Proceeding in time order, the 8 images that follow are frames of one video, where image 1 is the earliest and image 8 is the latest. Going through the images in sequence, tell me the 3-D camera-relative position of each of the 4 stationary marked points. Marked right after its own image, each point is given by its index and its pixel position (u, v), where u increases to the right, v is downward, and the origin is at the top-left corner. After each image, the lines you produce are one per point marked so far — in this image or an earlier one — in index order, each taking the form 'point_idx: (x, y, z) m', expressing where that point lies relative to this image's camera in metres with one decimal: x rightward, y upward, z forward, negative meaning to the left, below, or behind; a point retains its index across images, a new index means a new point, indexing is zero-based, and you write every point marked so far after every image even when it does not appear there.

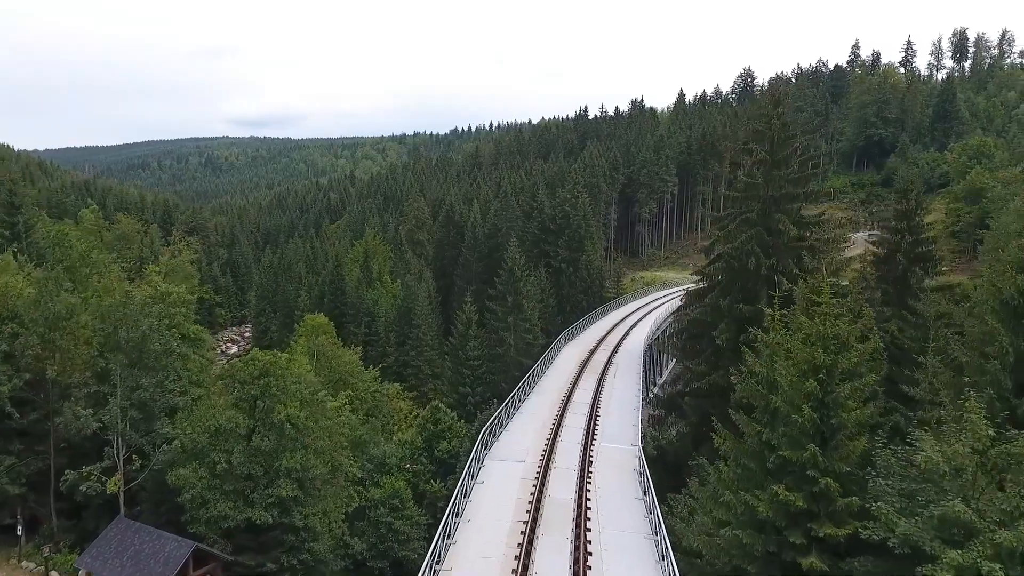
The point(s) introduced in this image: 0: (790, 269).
0: (+7.9, +0.6, +18.1) m
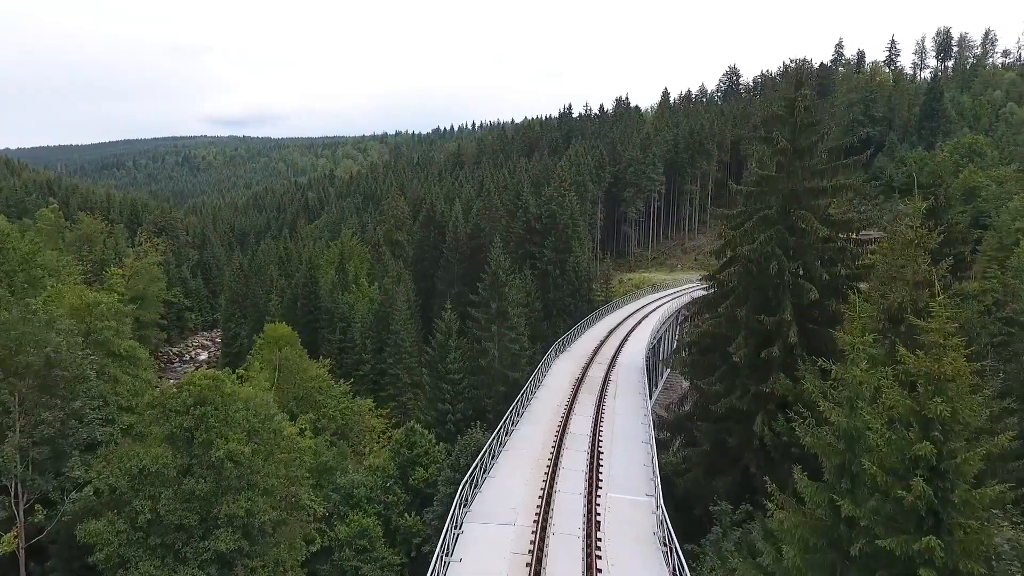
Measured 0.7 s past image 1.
0: (+7.5, +0.4, +15.7) m
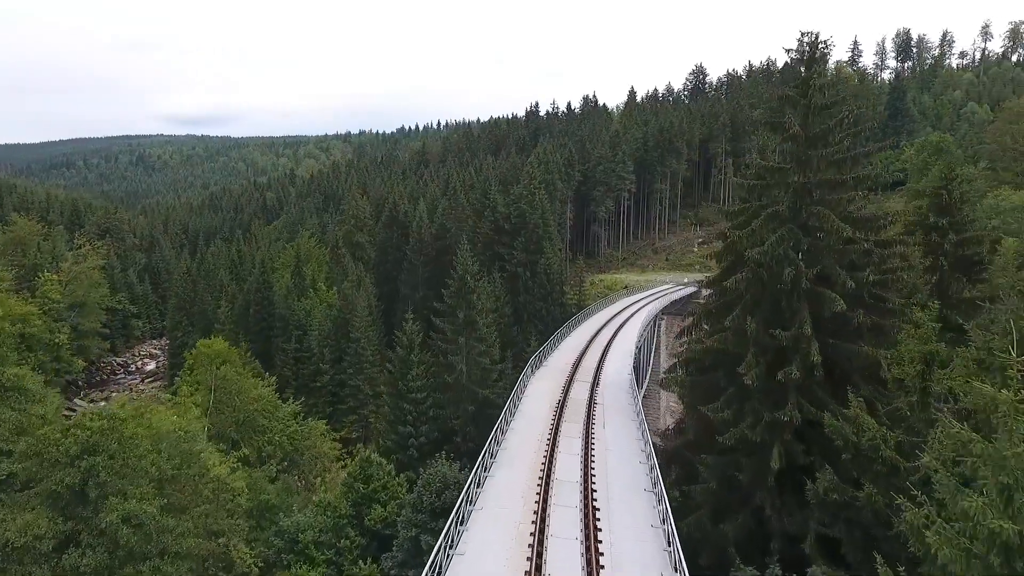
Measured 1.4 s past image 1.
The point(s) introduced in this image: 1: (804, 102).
0: (+6.9, +0.2, +13.5) m
1: (+6.7, +4.3, +14.5) m
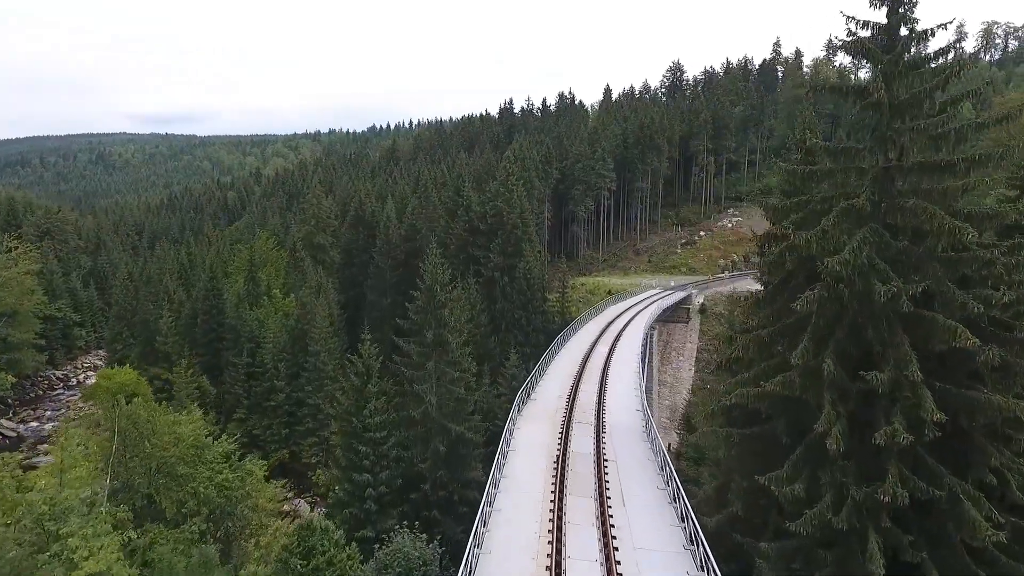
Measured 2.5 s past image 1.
0: (+6.7, -0.2, +9.7) m
1: (+6.4, +3.9, +10.8) m
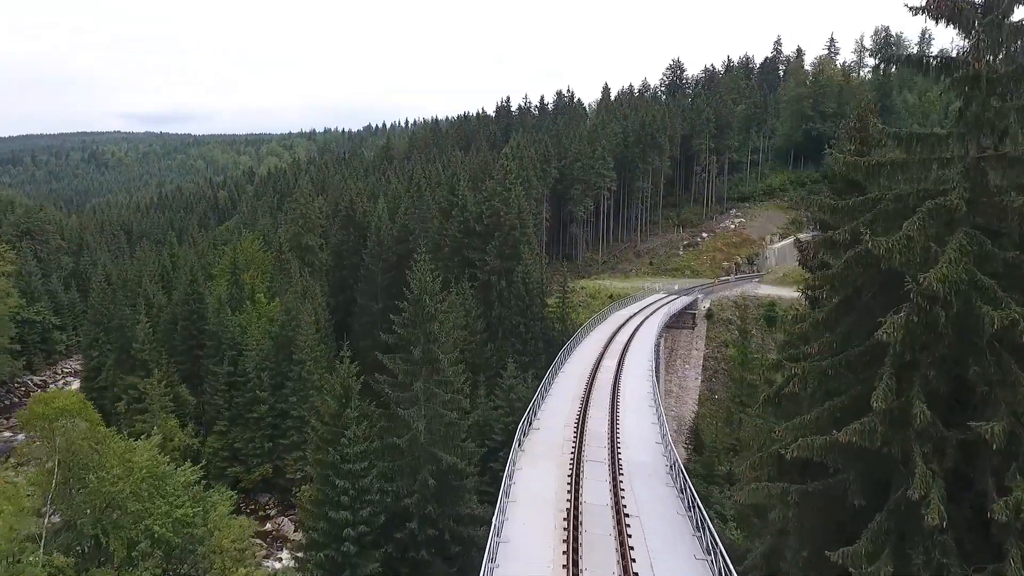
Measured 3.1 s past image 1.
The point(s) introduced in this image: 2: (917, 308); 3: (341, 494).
0: (+6.7, -0.5, +7.5) m
1: (+6.4, +3.6, +8.6) m
2: (+5.1, -0.2, +8.0) m
3: (-4.5, -5.4, +16.7) m
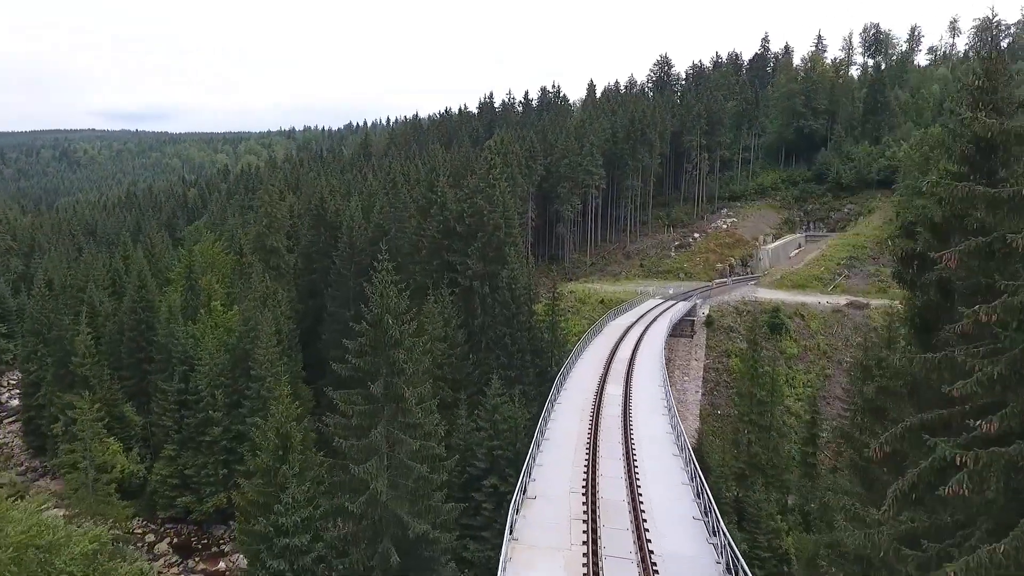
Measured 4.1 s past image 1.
0: (+6.7, -0.8, +4.0) m
1: (+6.4, +3.3, +5.0) m
2: (+5.0, -0.6, +4.4) m
3: (-4.7, -5.7, +12.8) m
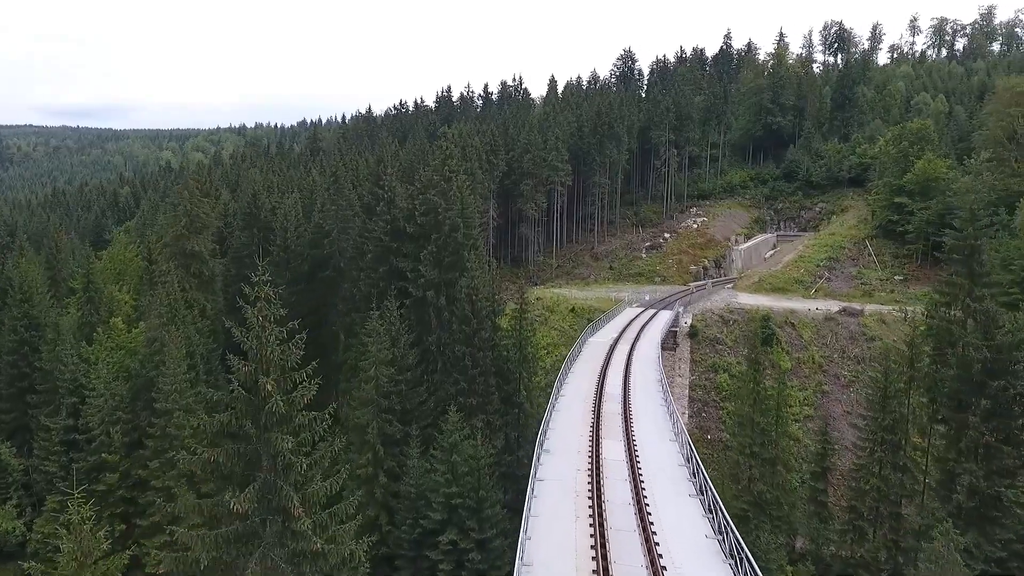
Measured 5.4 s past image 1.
0: (+6.7, -1.3, -0.7) m
1: (+6.3, +2.8, +0.4) m
2: (+5.0, -1.1, -0.3) m
3: (-5.2, -6.3, +7.5) m
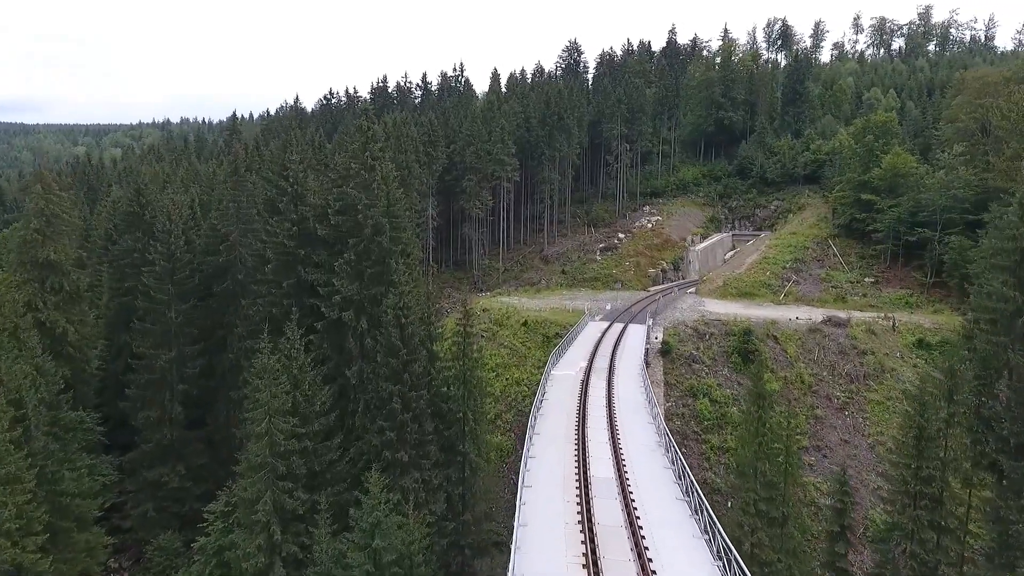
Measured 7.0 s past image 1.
0: (+7.2, -1.9, -6.2) m
1: (+6.6, +2.2, -5.2) m
2: (+5.5, -1.7, -6.0) m
3: (-5.3, -7.0, +0.8) m
